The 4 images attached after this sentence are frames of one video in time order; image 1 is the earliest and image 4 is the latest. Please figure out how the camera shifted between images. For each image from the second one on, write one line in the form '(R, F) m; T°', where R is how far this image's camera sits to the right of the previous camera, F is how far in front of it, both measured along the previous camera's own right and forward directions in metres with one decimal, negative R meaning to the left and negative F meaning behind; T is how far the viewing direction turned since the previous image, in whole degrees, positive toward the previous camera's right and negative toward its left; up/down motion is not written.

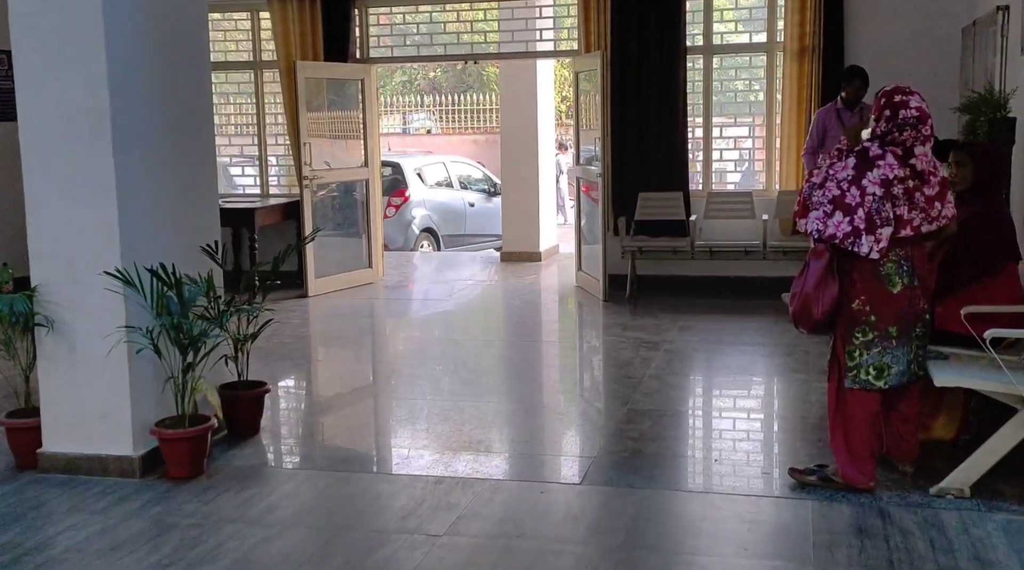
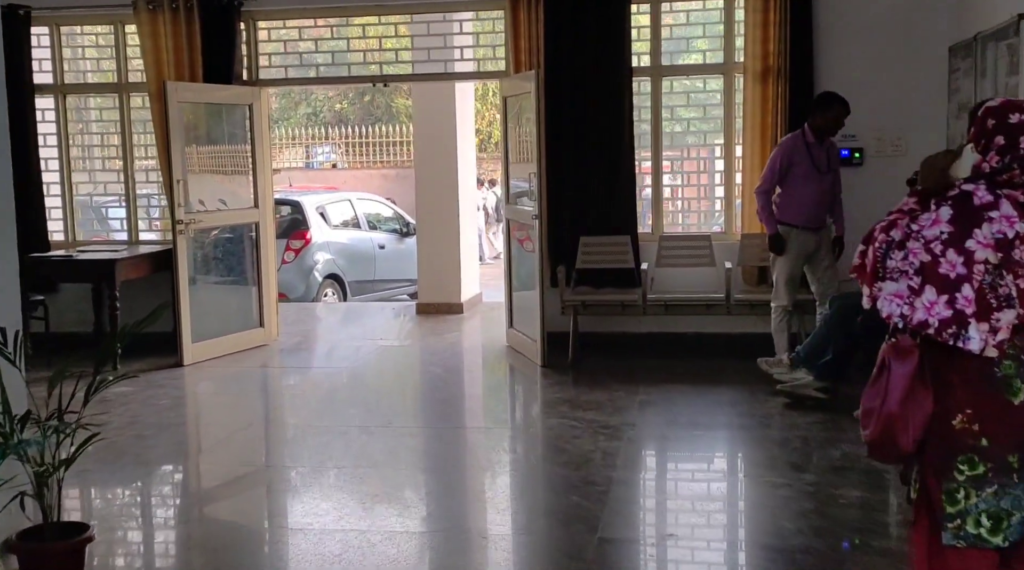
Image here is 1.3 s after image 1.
(-0.1, +1.3) m; +4°
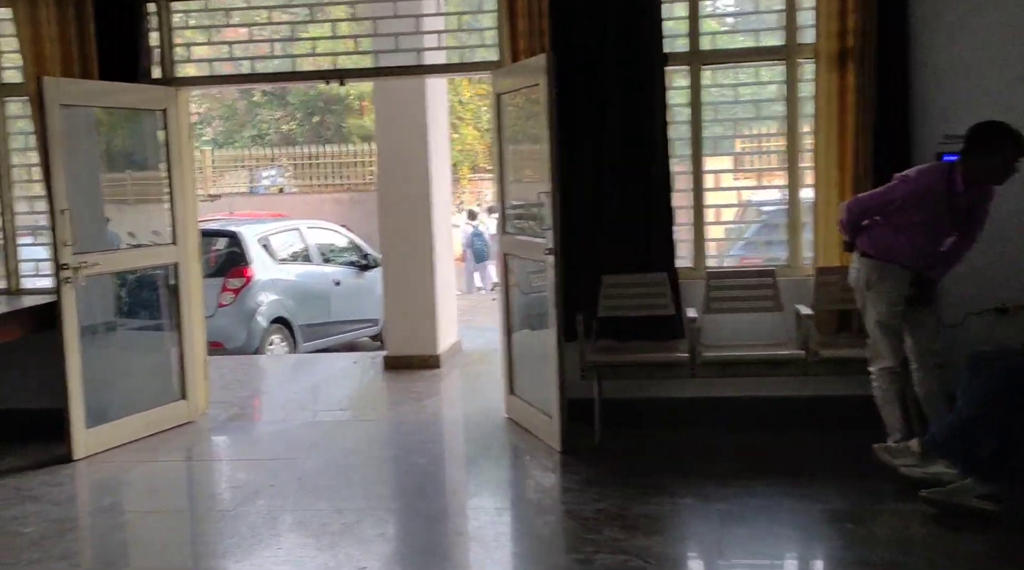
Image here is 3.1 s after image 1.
(-0.2, +1.7) m; +2°
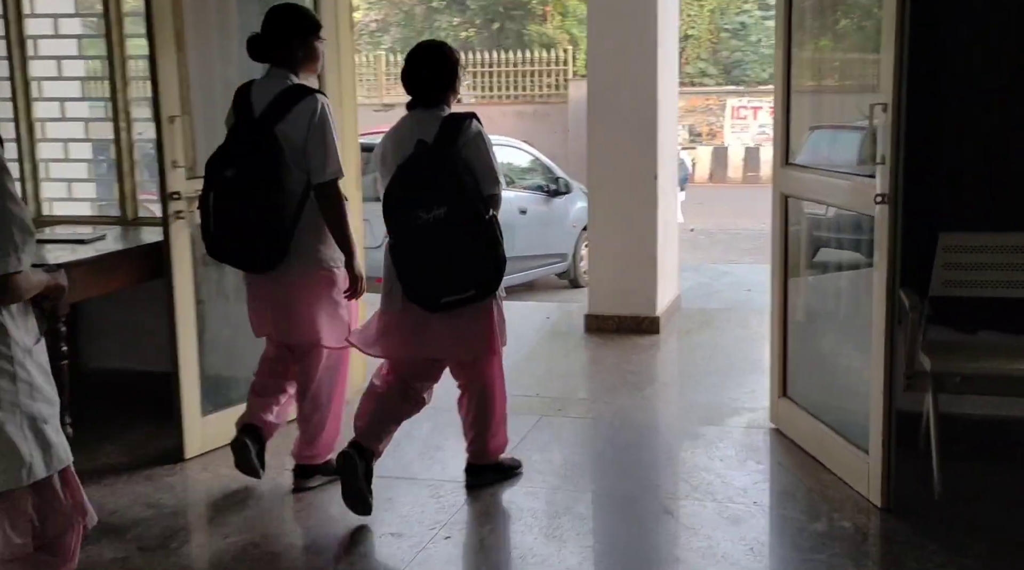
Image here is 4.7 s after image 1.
(-0.4, +1.7) m; -8°
